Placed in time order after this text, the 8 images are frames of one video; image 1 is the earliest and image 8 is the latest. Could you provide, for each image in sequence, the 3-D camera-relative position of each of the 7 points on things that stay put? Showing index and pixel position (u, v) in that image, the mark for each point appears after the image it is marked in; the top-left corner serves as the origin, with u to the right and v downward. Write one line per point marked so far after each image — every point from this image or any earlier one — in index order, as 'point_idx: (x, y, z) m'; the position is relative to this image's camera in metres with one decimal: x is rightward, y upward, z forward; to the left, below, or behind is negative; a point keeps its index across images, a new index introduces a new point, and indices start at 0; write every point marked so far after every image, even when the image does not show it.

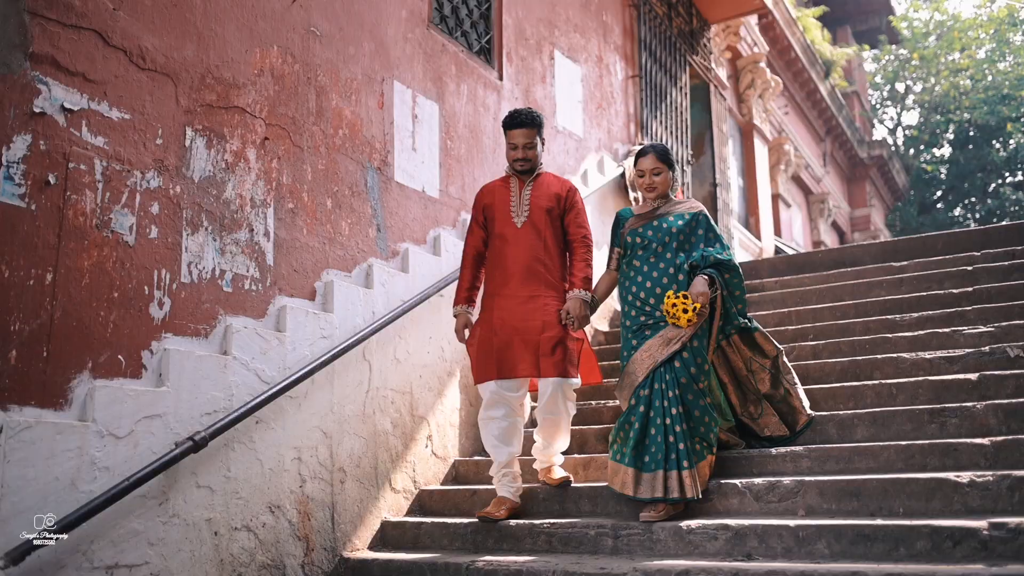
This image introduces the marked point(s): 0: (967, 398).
0: (+1.9, -0.4, +4.0) m
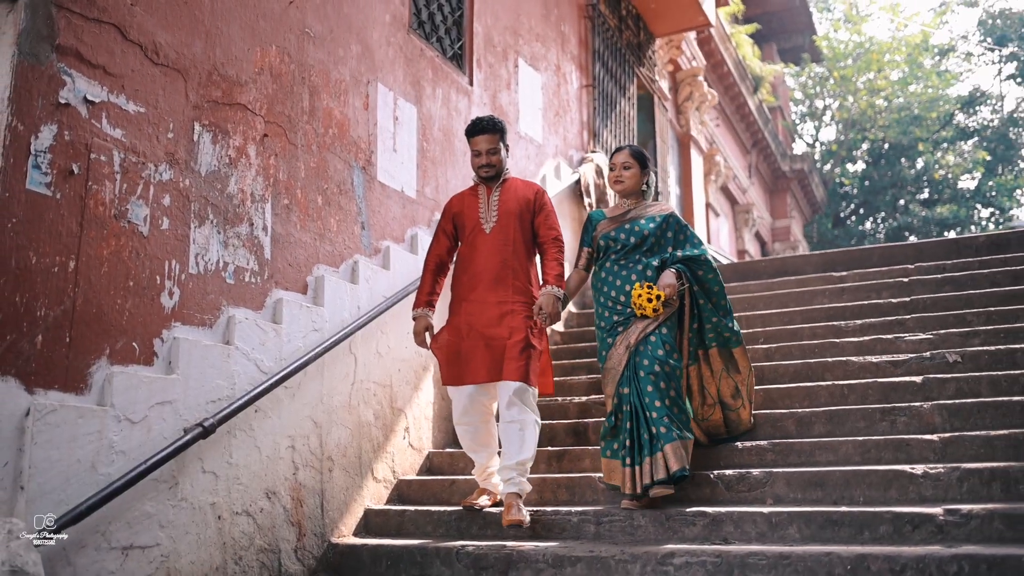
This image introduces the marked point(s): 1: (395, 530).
0: (+1.8, -0.5, +4.3) m
1: (-0.5, -1.0, +4.1) m
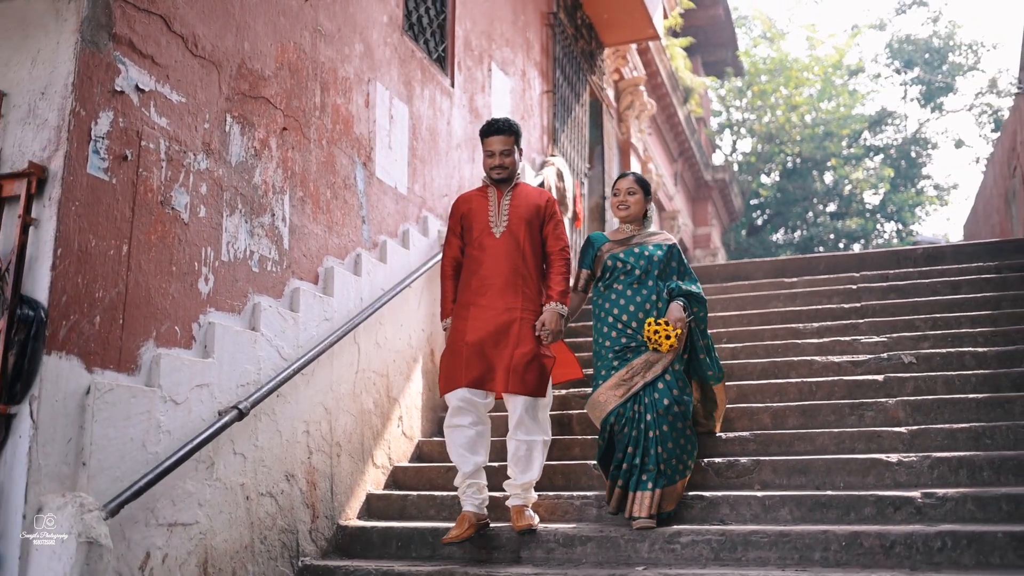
0: (+1.7, -0.5, +4.7) m
1: (-0.5, -1.0, +4.2) m
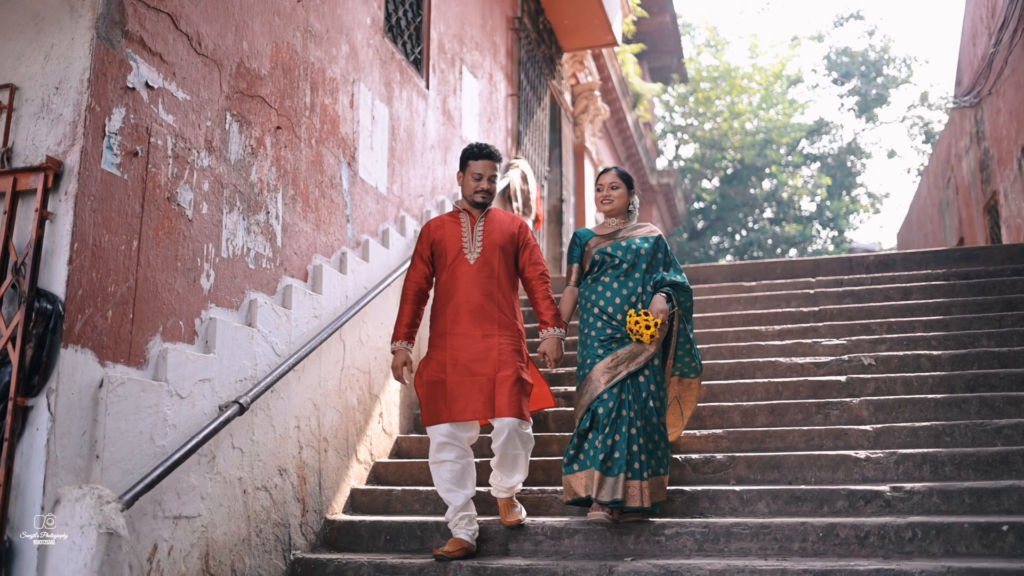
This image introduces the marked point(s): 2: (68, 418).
0: (+1.6, -0.5, +4.9) m
1: (-0.6, -1.0, +4.3) m
2: (-1.2, -0.4, +2.7) m
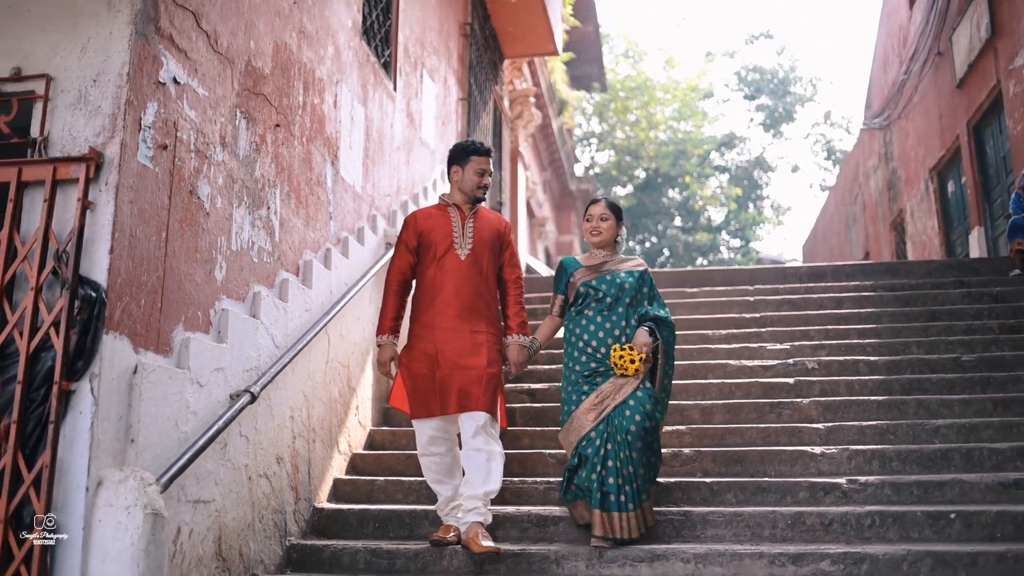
0: (+1.5, -0.6, +5.3) m
1: (-0.7, -1.0, +4.4) m
2: (-1.2, -0.3, +2.8) m
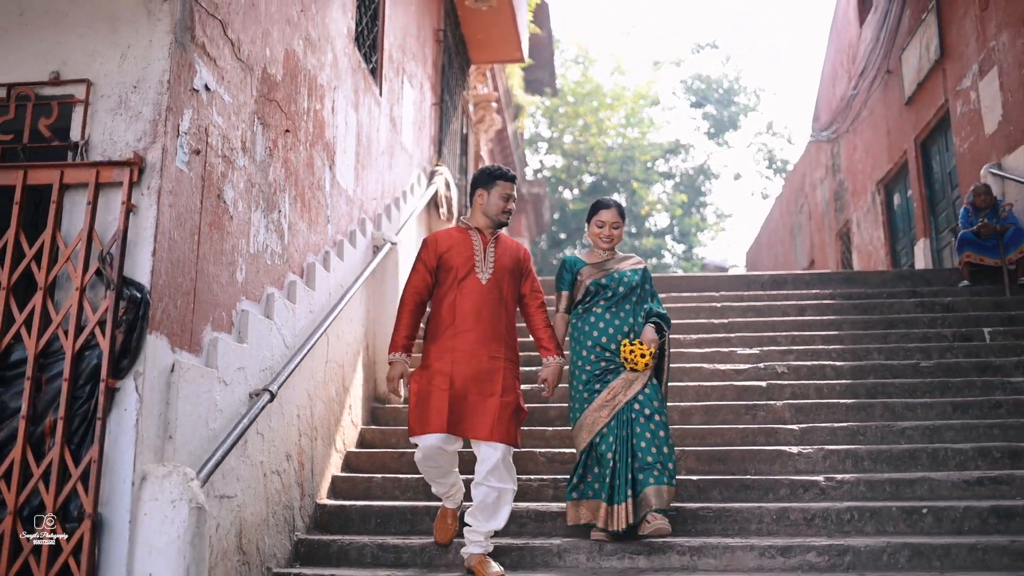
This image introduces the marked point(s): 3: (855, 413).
0: (+1.4, -0.6, +5.5) m
1: (-0.7, -1.0, +4.5) m
2: (-1.1, -0.3, +2.9) m
3: (+1.8, -0.7, +5.2) m
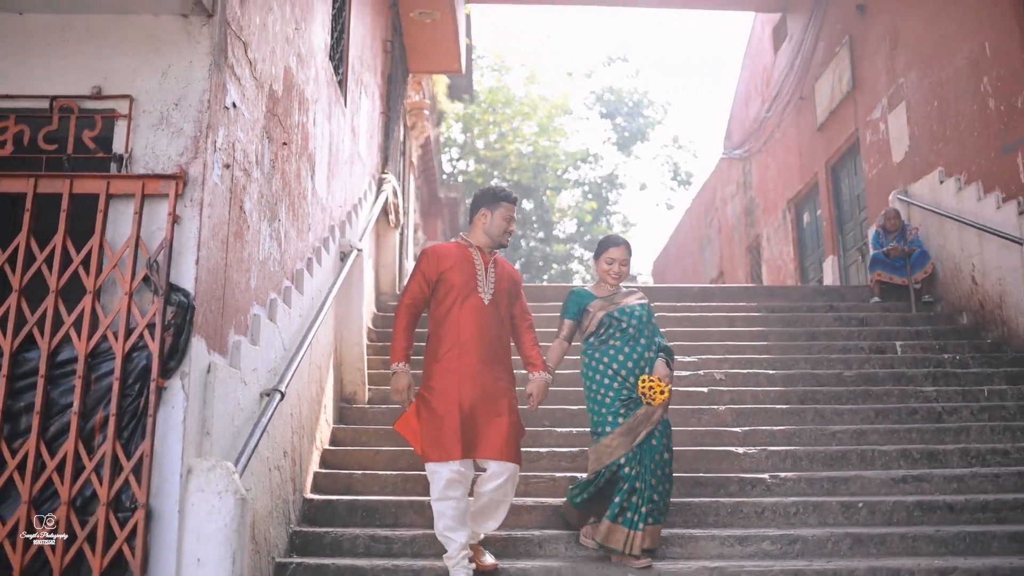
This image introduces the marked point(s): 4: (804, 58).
0: (+1.2, -0.7, +6.0) m
1: (-0.8, -1.0, +4.8) m
2: (-1.0, -0.4, +3.1) m
3: (+1.6, -0.8, +5.7) m
4: (+3.5, +2.7, +11.5) m
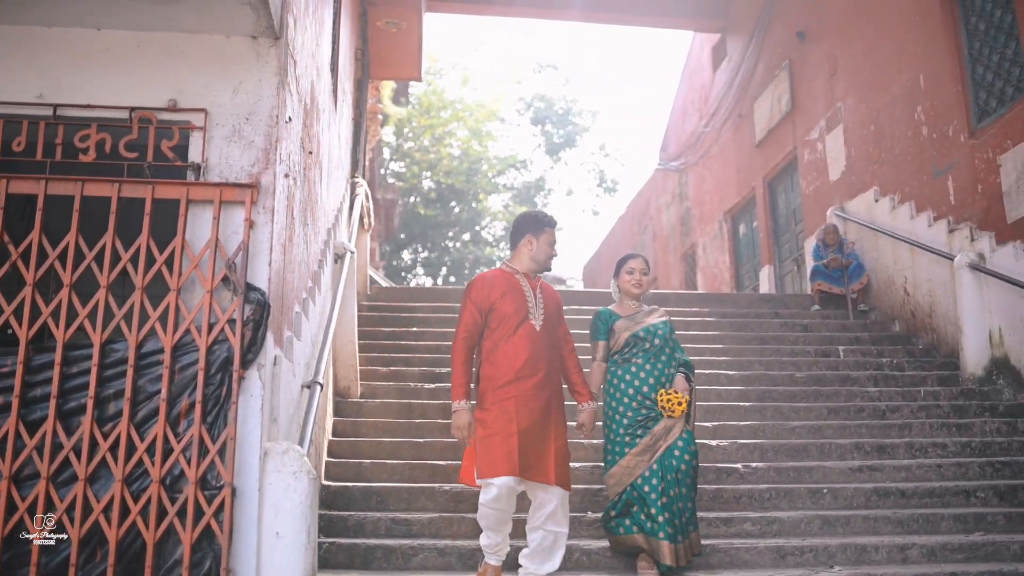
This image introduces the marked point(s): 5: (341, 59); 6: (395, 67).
0: (+1.0, -0.8, +6.5) m
1: (-0.8, -1.0, +5.1) m
2: (-0.9, -0.4, +3.4) m
3: (+1.5, -0.8, +6.2) m
4: (+2.9, +2.7, +12.2) m
5: (-1.3, +1.7, +7.3) m
6: (-1.3, +2.5, +11.1) m
